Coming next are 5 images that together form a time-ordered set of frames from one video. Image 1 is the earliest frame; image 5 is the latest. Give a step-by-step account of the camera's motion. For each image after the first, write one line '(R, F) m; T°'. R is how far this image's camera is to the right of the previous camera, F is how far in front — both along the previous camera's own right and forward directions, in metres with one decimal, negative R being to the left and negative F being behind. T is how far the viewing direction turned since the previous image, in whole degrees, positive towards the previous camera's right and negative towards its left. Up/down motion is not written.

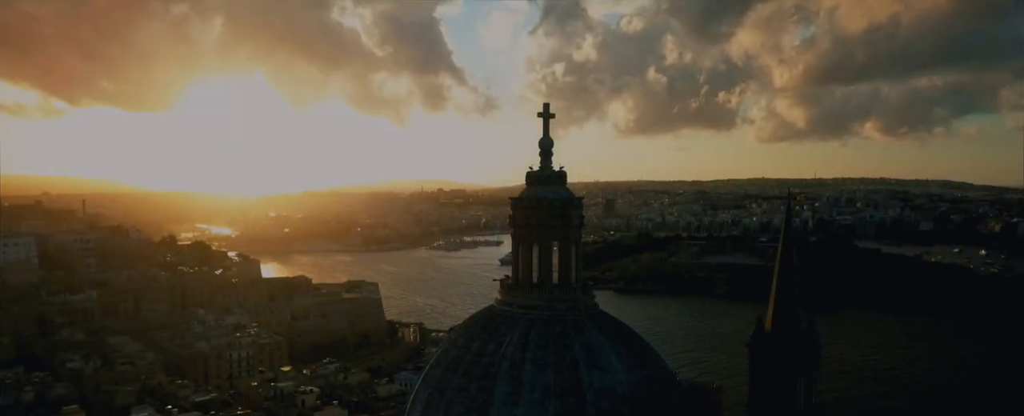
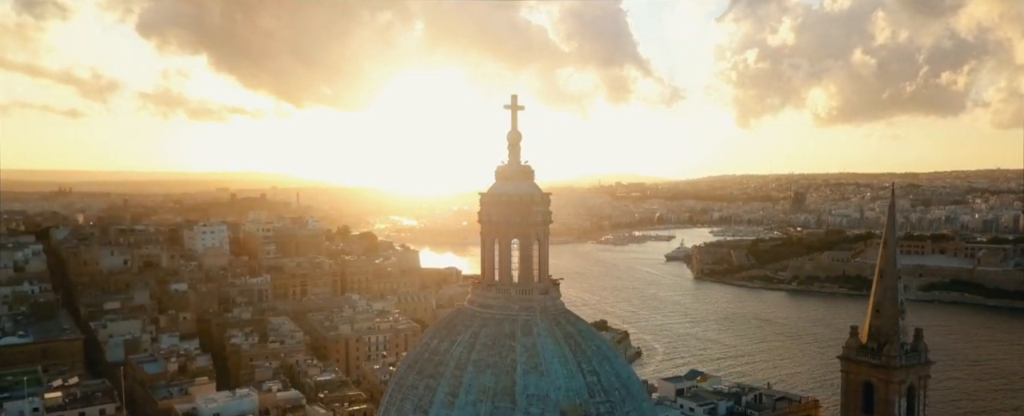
(+1.2, +0.2) m; -14°
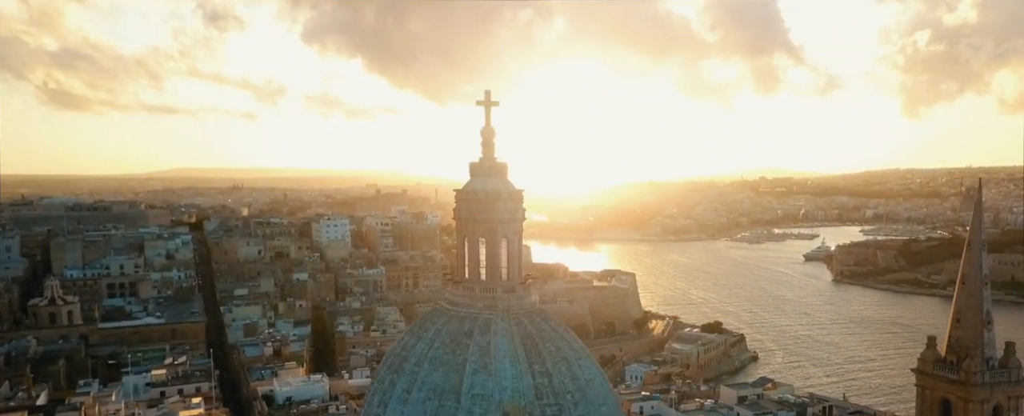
(+0.9, +0.1) m; -11°
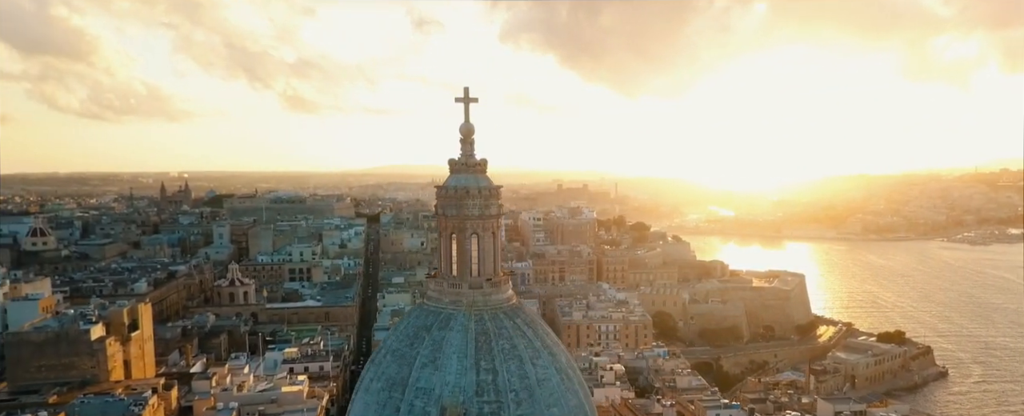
(+1.2, +0.2) m; -14°
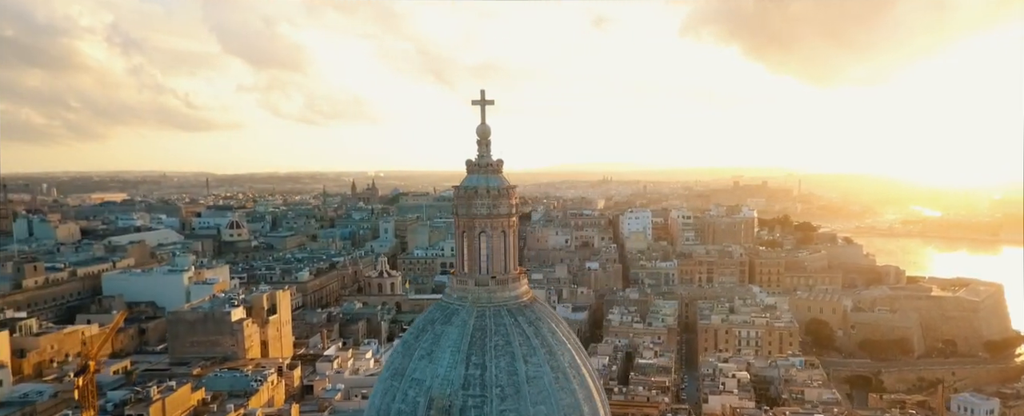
(+0.9, +0.1) m; -14°
